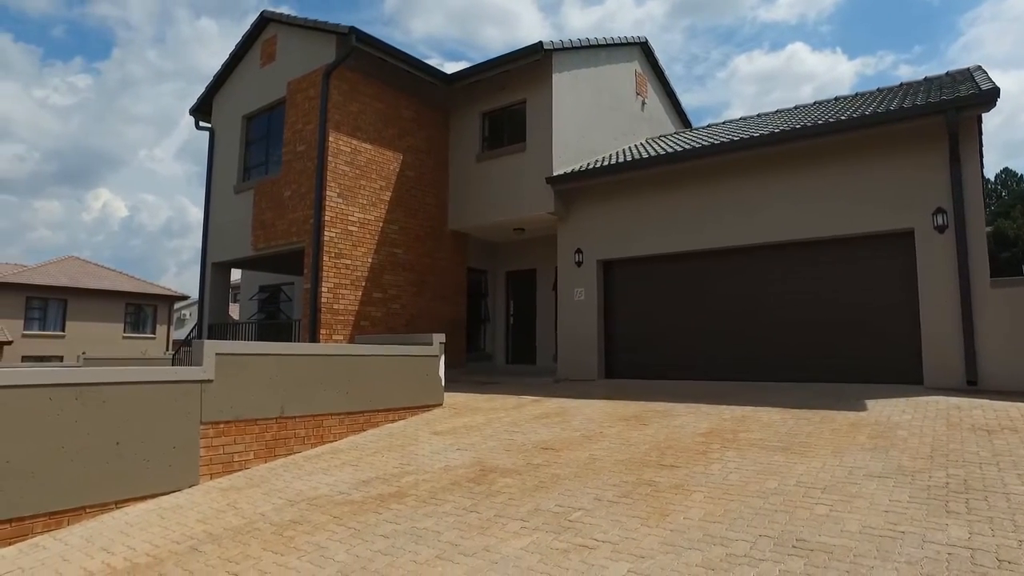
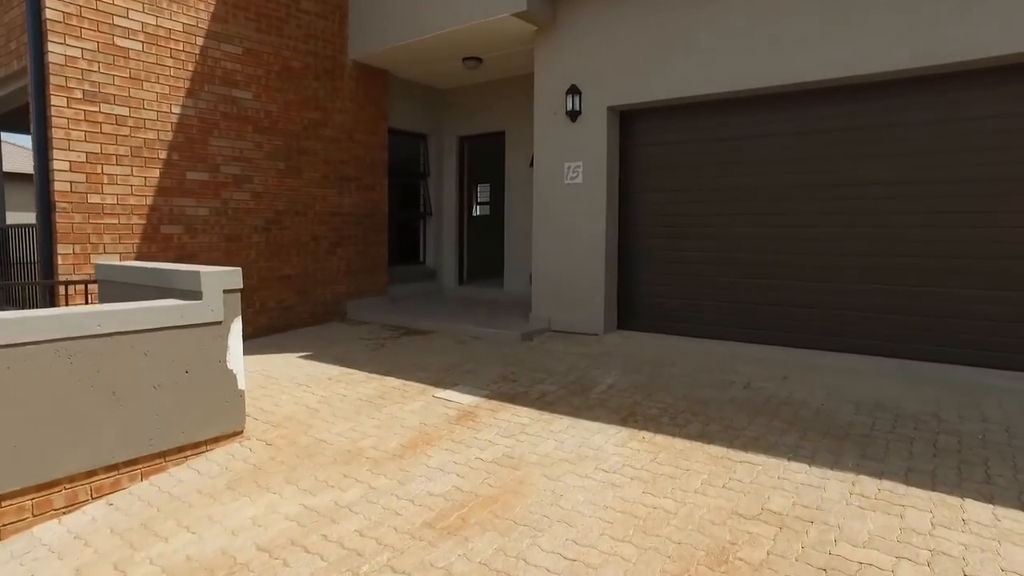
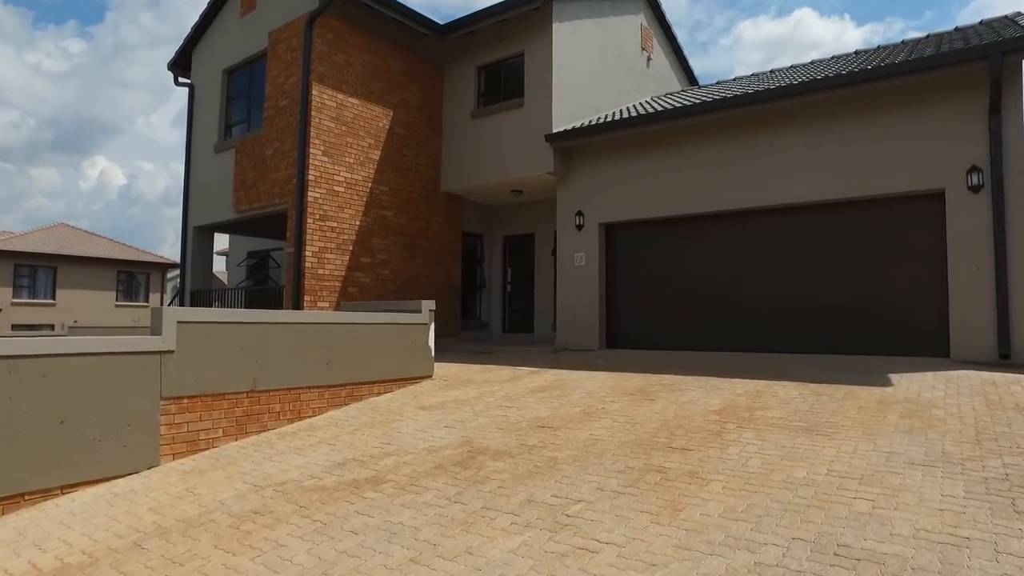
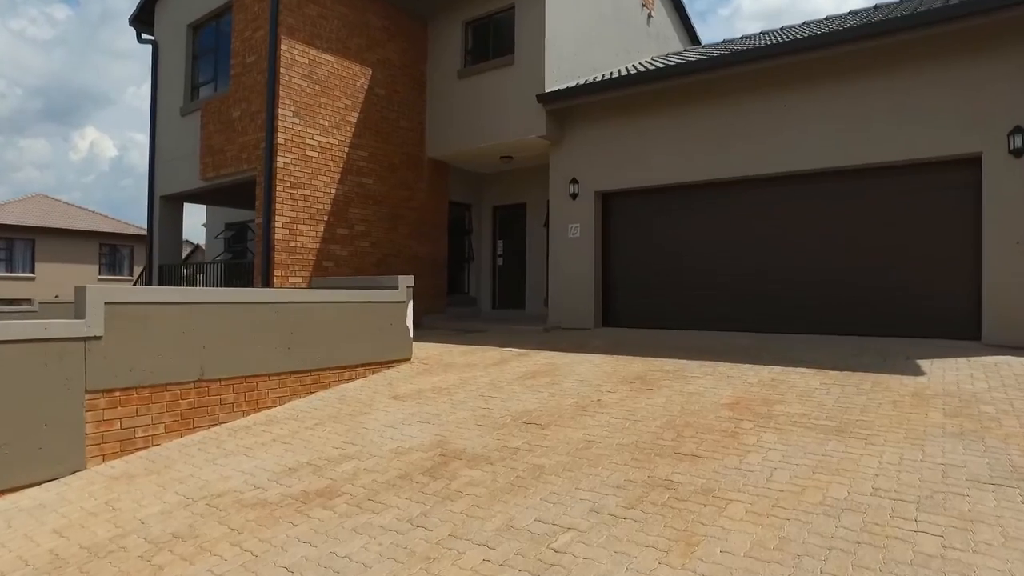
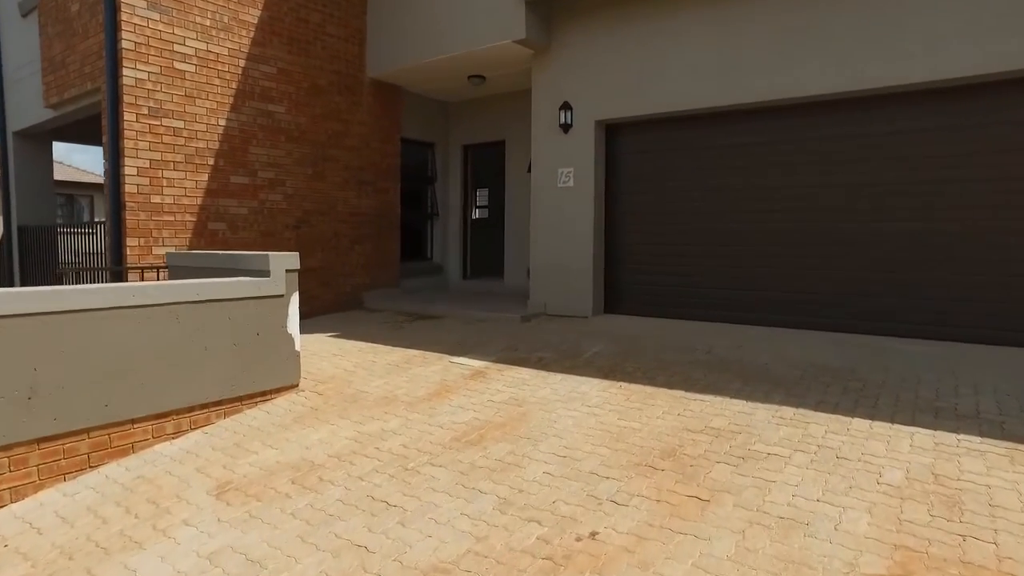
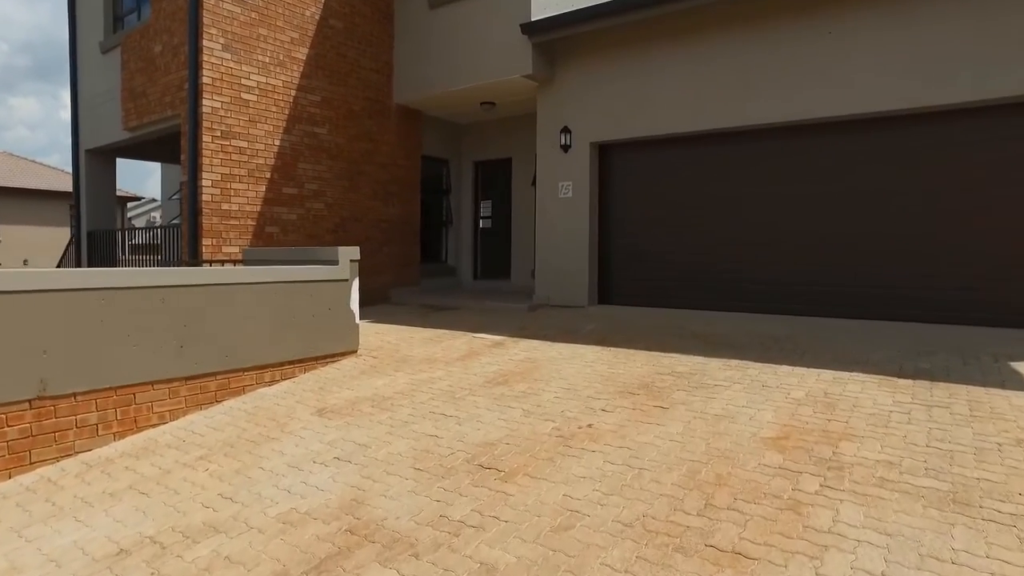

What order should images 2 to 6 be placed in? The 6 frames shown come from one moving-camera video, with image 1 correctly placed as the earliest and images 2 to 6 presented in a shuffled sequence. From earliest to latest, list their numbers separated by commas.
3, 4, 6, 5, 2
